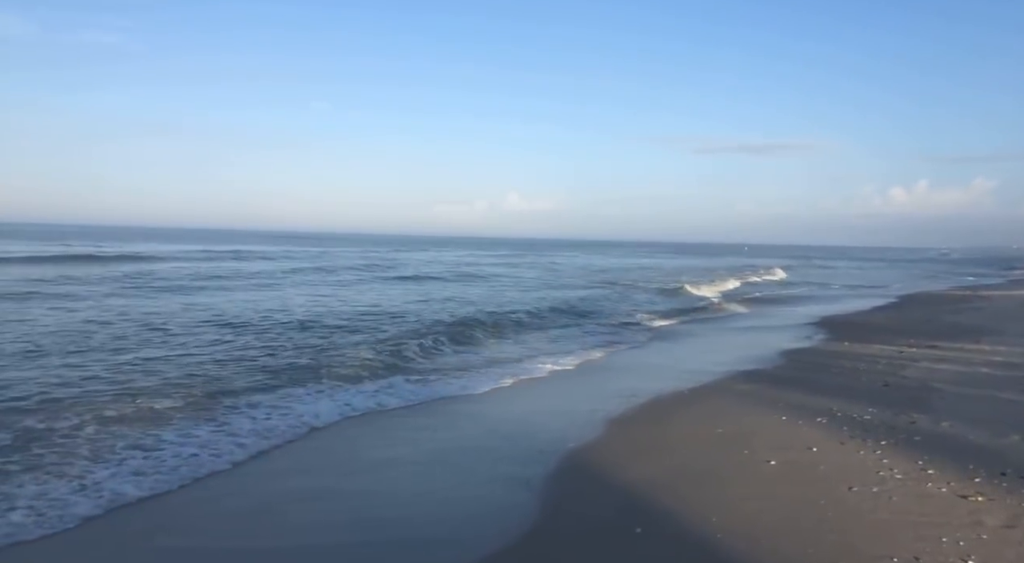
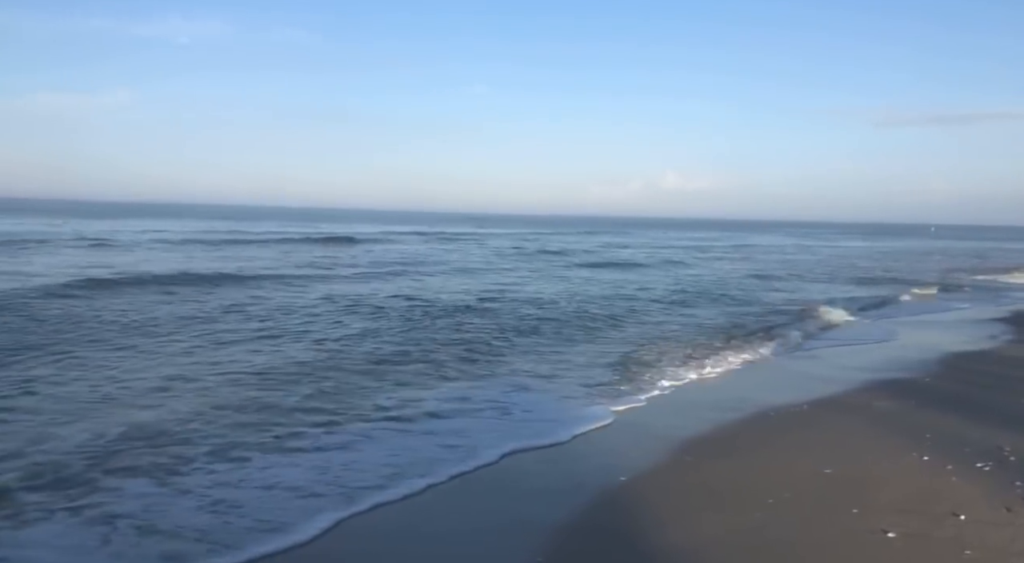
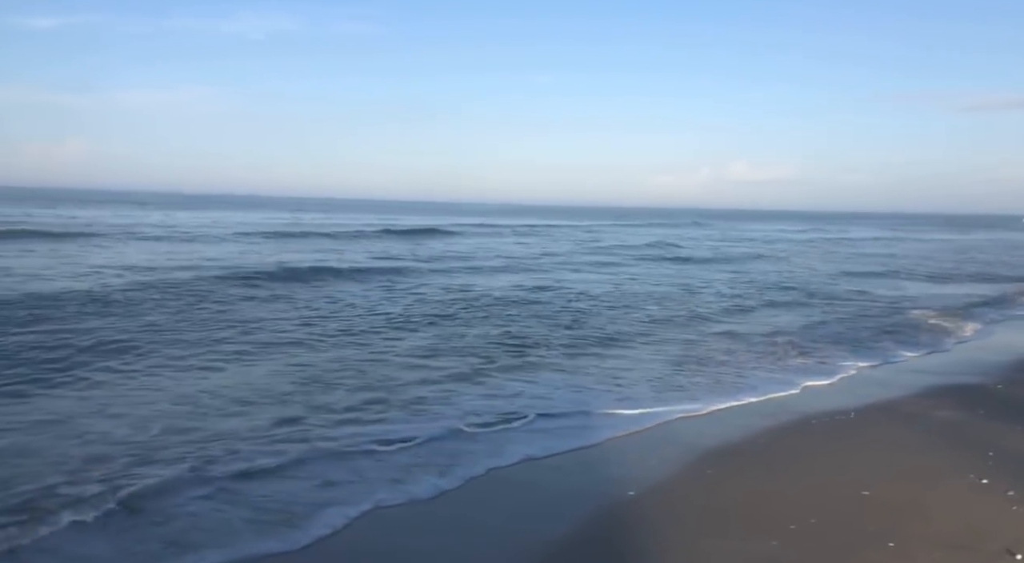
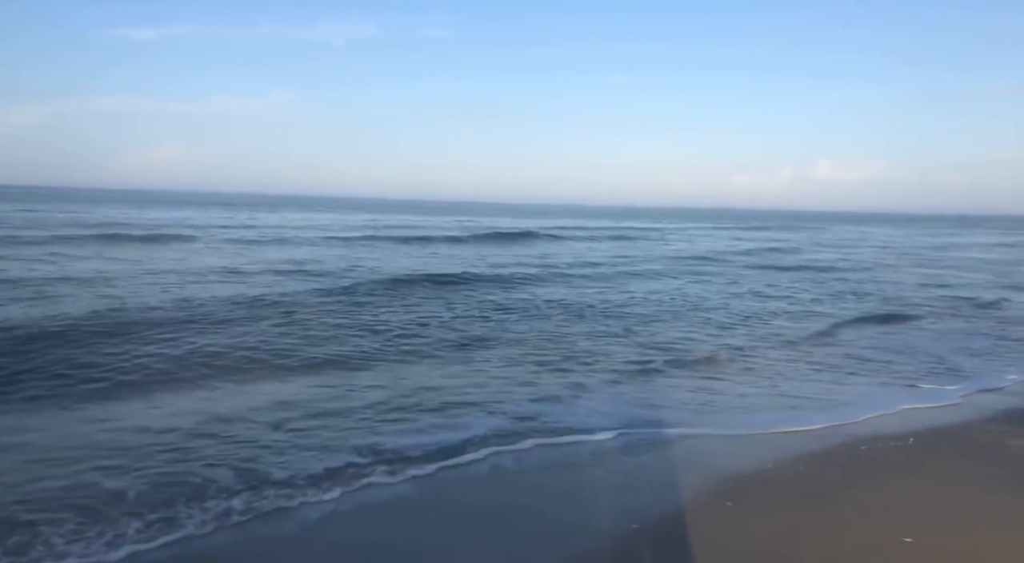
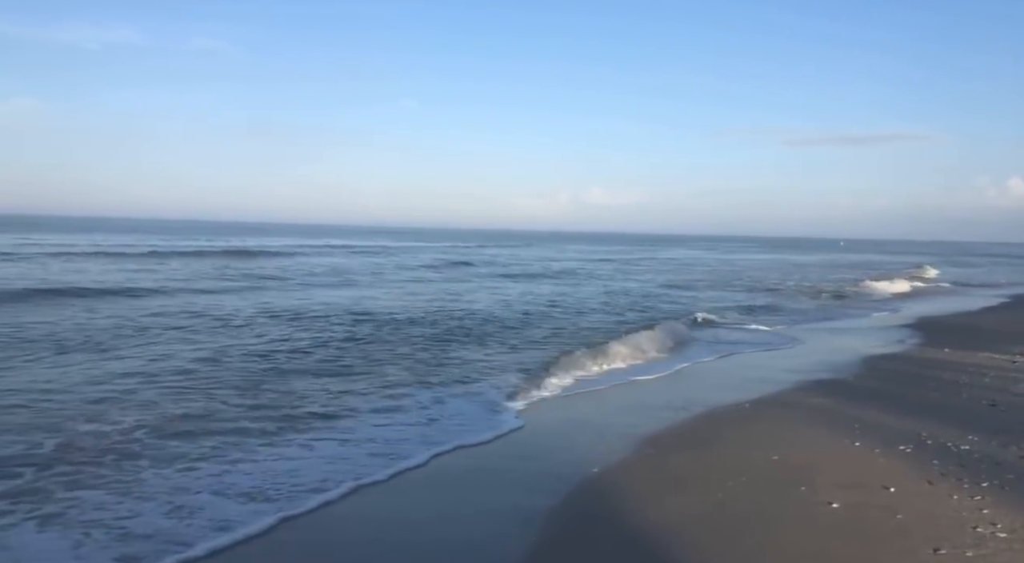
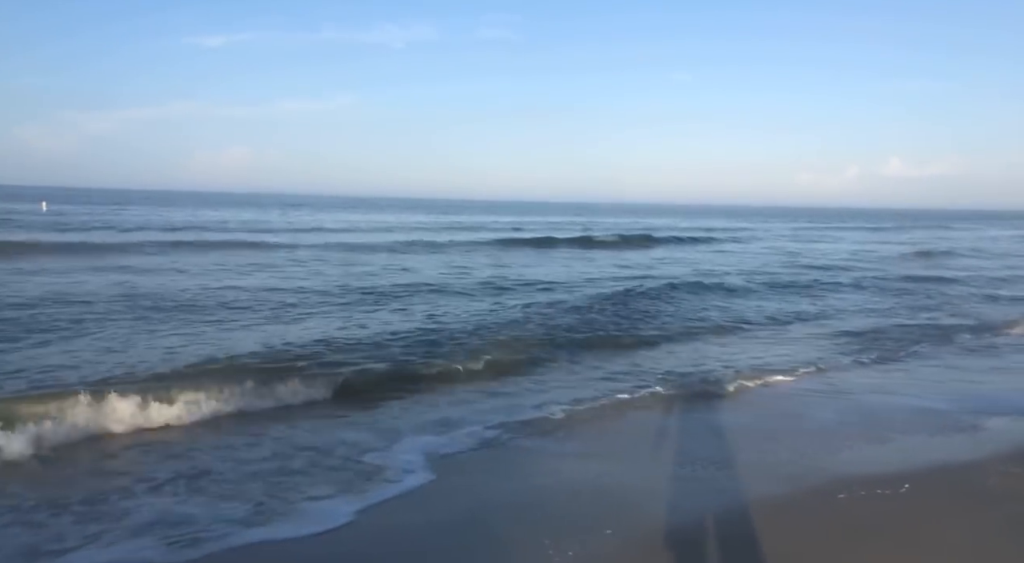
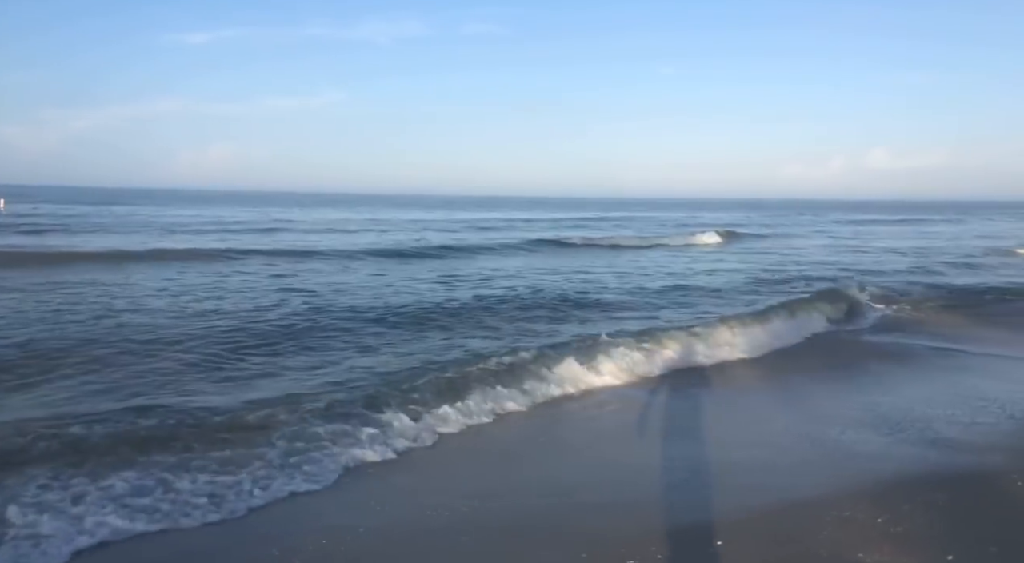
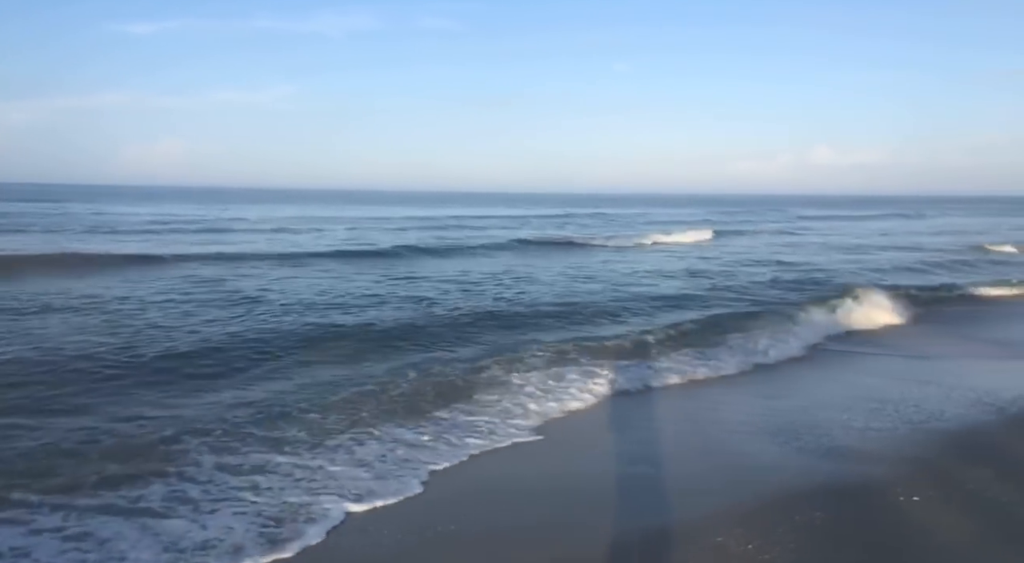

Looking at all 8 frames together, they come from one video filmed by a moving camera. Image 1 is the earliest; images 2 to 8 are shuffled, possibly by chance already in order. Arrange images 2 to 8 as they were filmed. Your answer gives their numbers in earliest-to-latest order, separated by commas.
5, 2, 3, 4, 6, 7, 8
